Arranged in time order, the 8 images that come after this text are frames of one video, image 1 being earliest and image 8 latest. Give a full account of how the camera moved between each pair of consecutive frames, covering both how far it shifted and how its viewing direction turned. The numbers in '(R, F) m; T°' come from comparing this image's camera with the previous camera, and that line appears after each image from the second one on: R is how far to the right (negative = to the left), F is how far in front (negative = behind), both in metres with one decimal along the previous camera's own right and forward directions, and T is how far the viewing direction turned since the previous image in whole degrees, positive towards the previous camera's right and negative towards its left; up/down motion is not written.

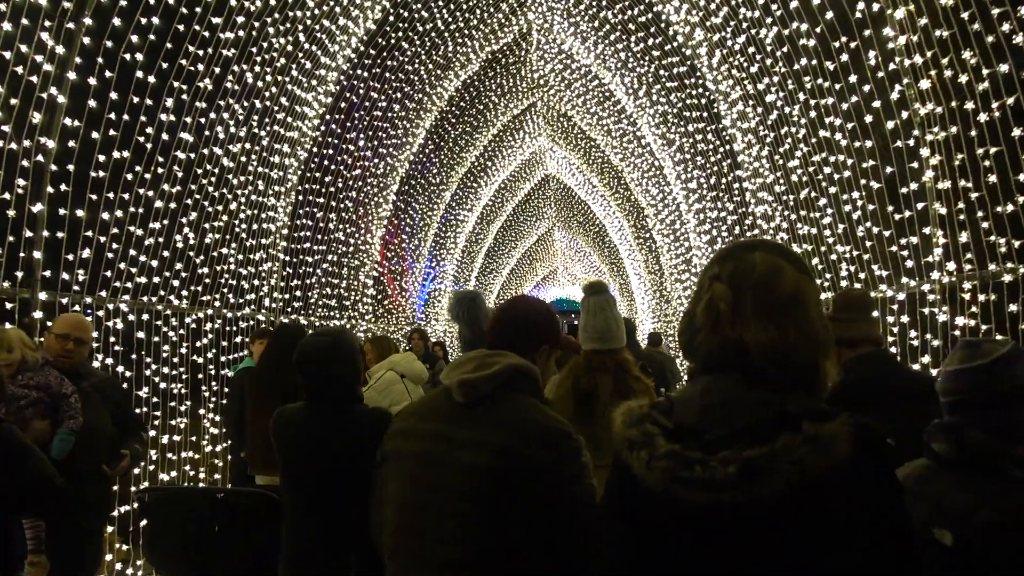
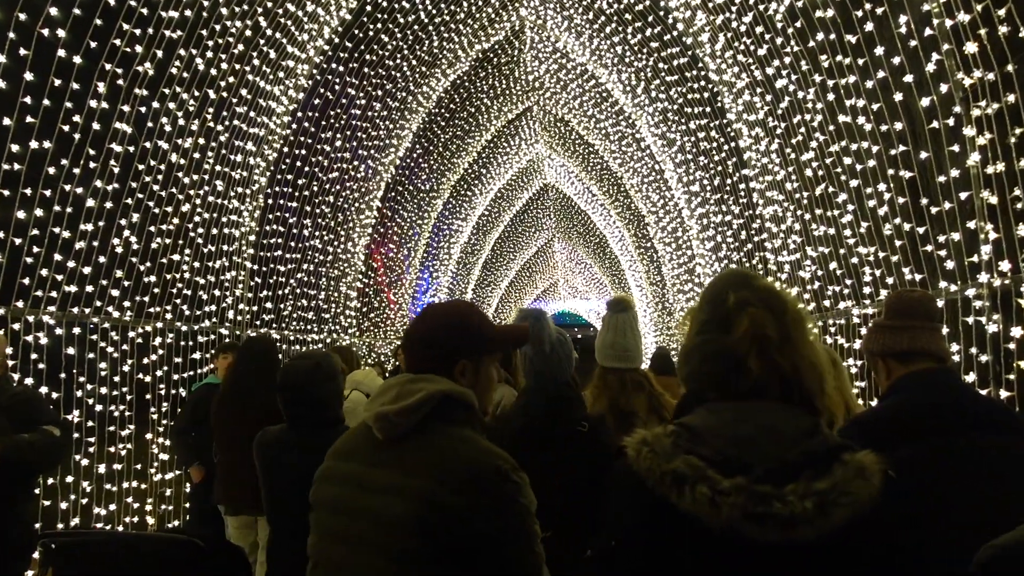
(+0.2, +1.0) m; 0°
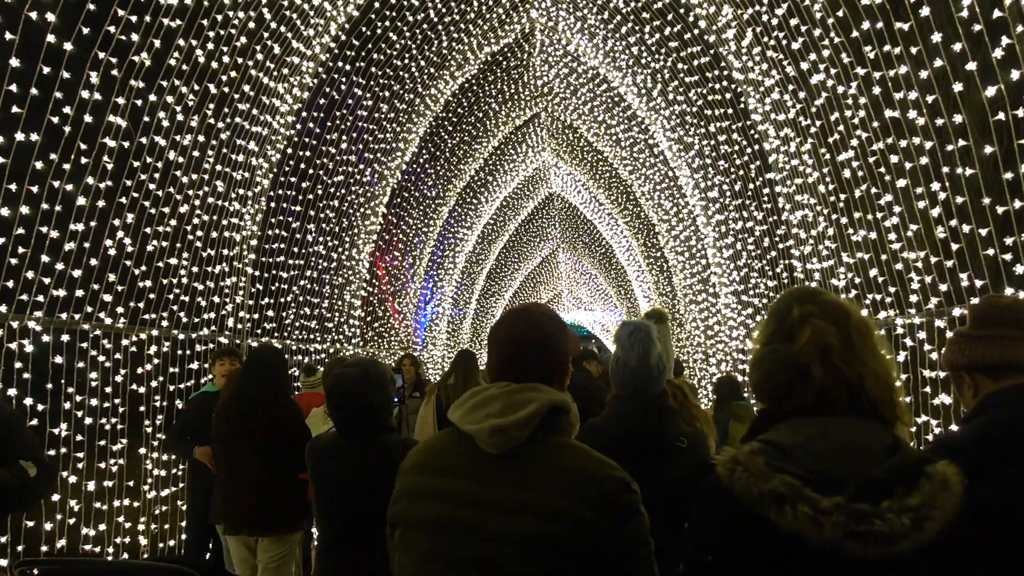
(-0.2, +0.5) m; 0°
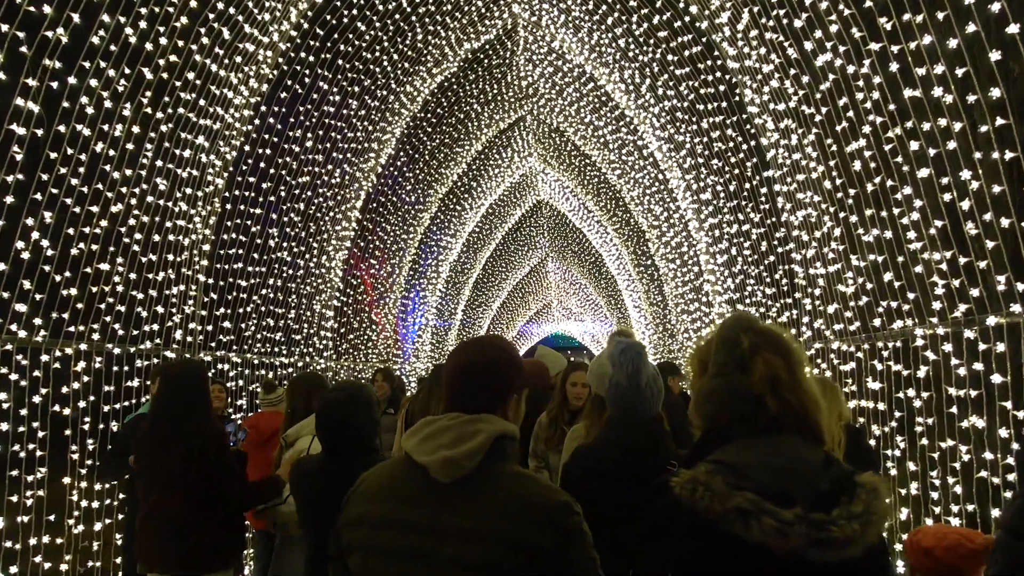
(+0.2, +0.9) m; +1°
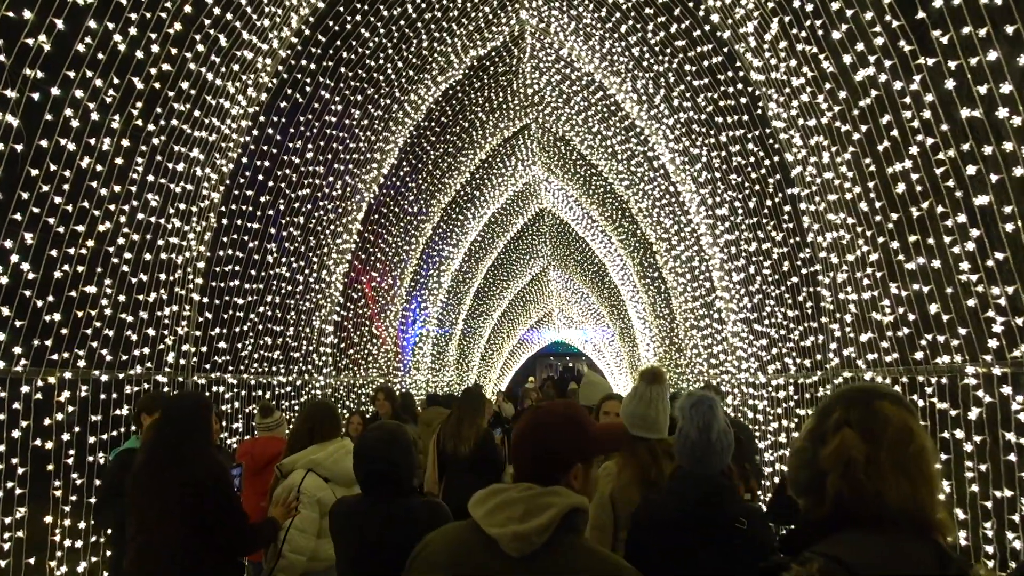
(-0.1, +0.5) m; 0°
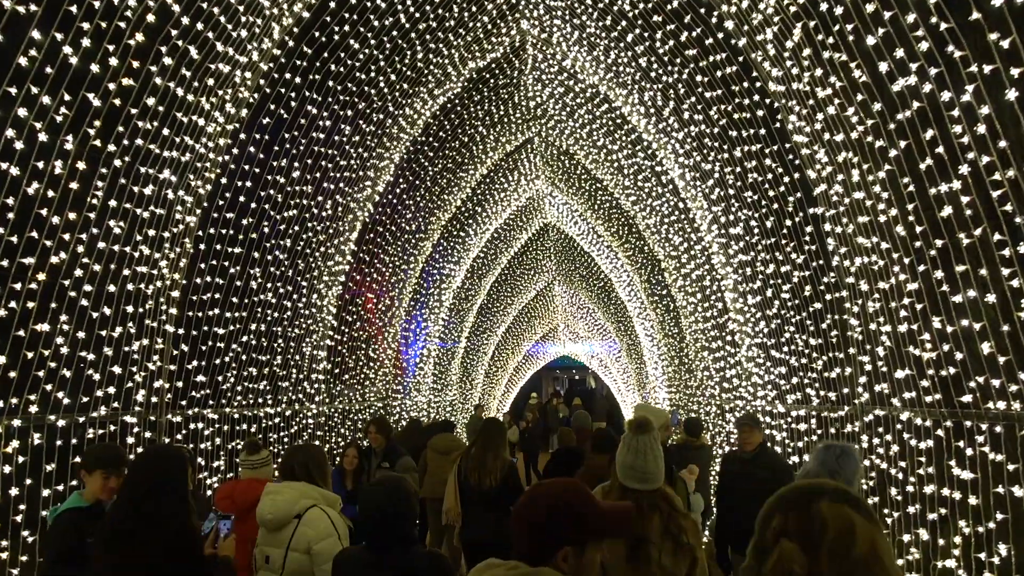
(+0.1, +0.7) m; 0°
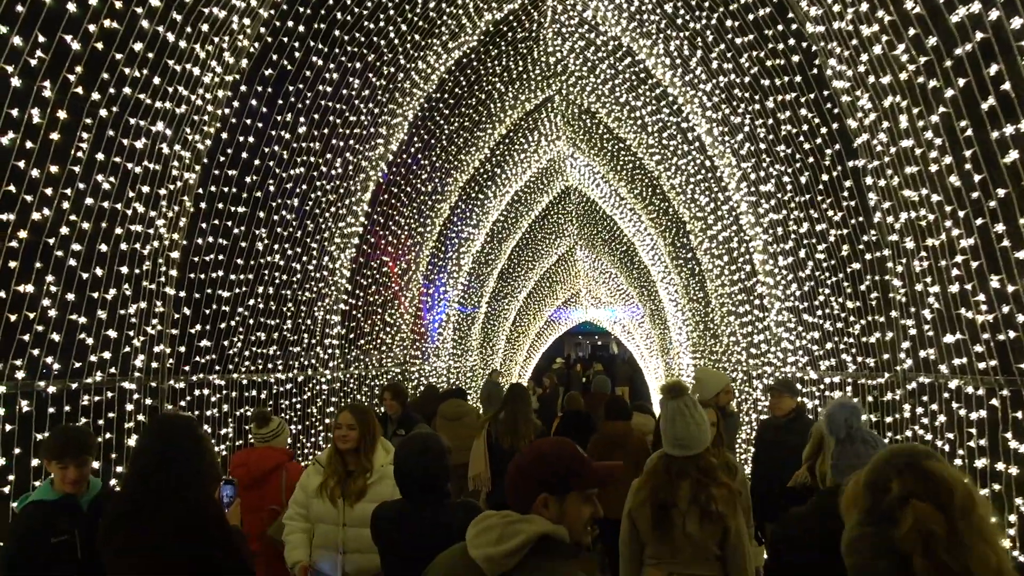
(+0.1, +0.5) m; -2°
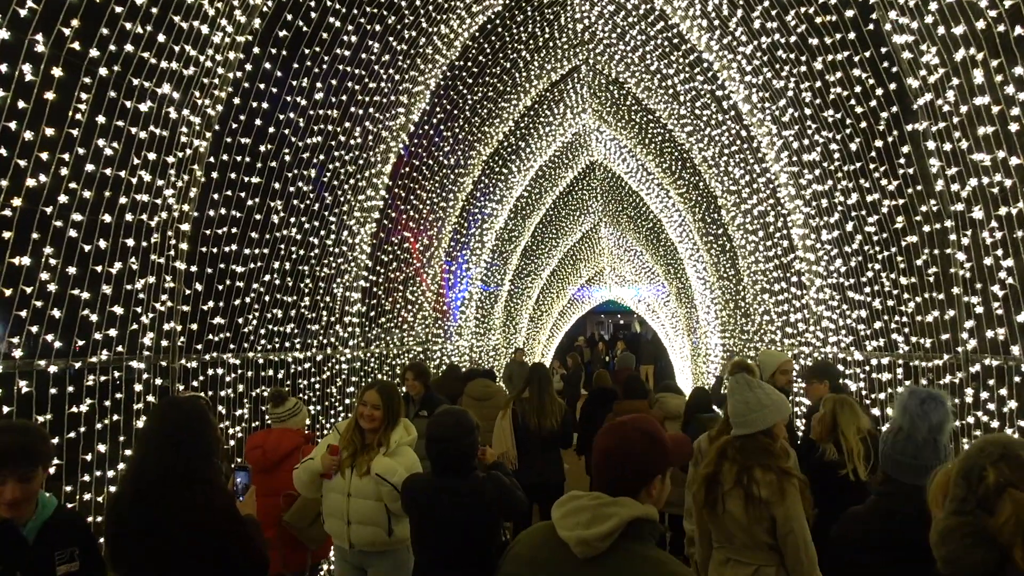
(-0.1, +0.5) m; -1°
